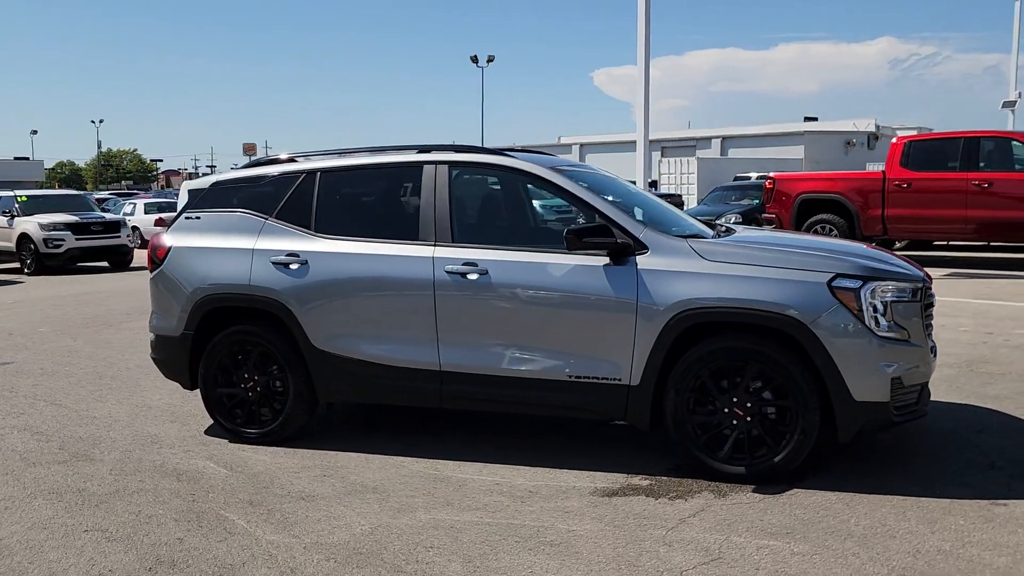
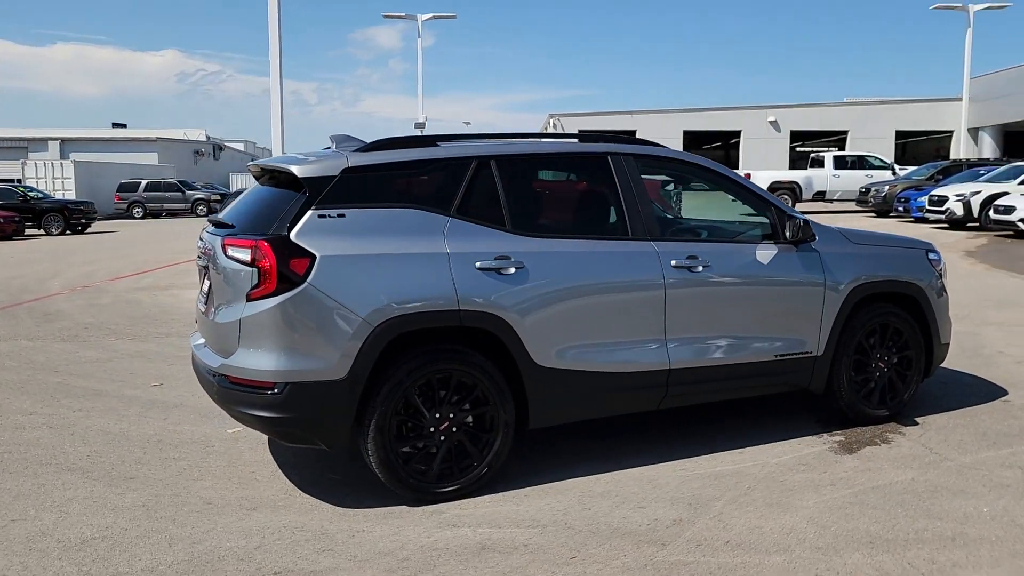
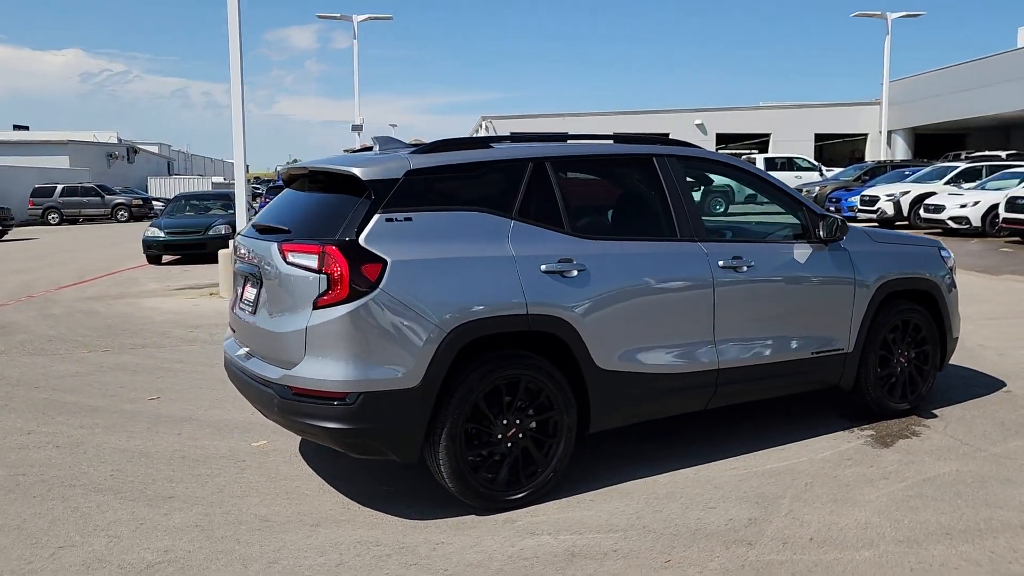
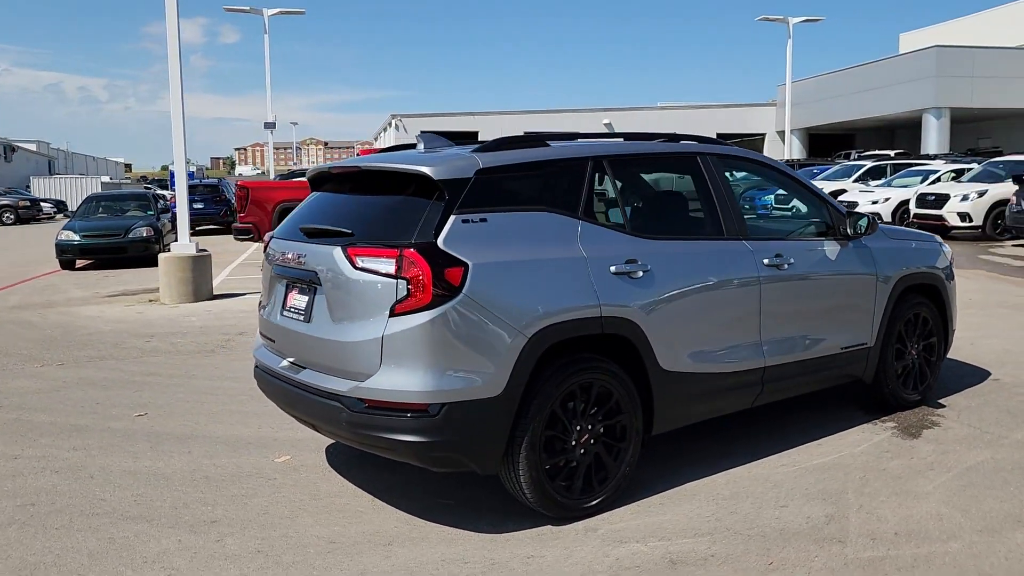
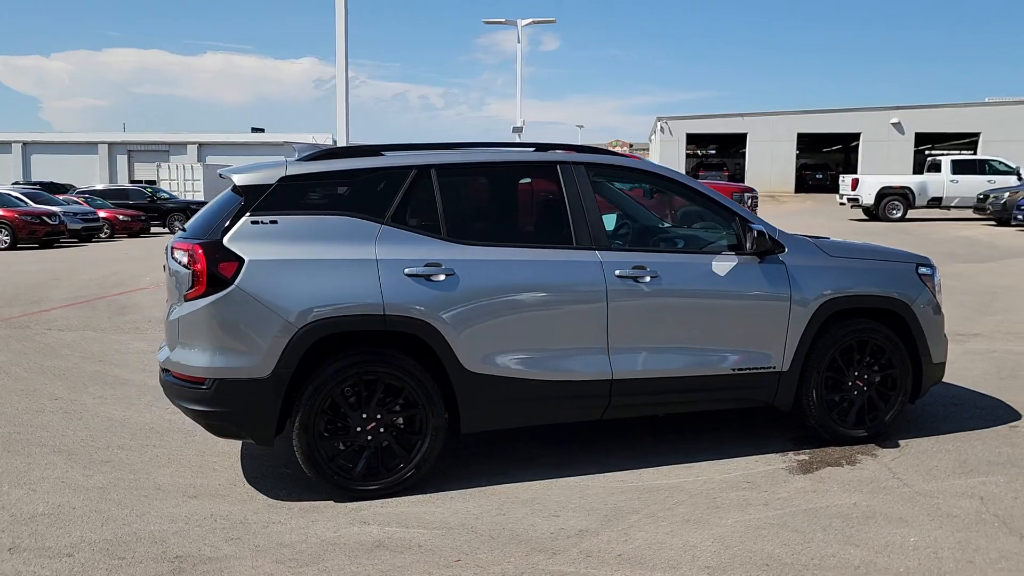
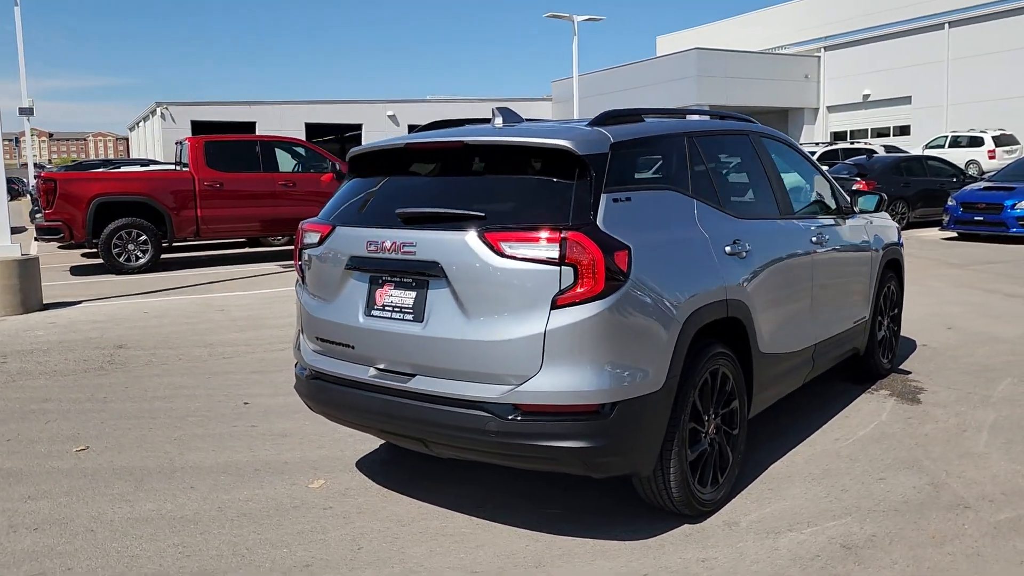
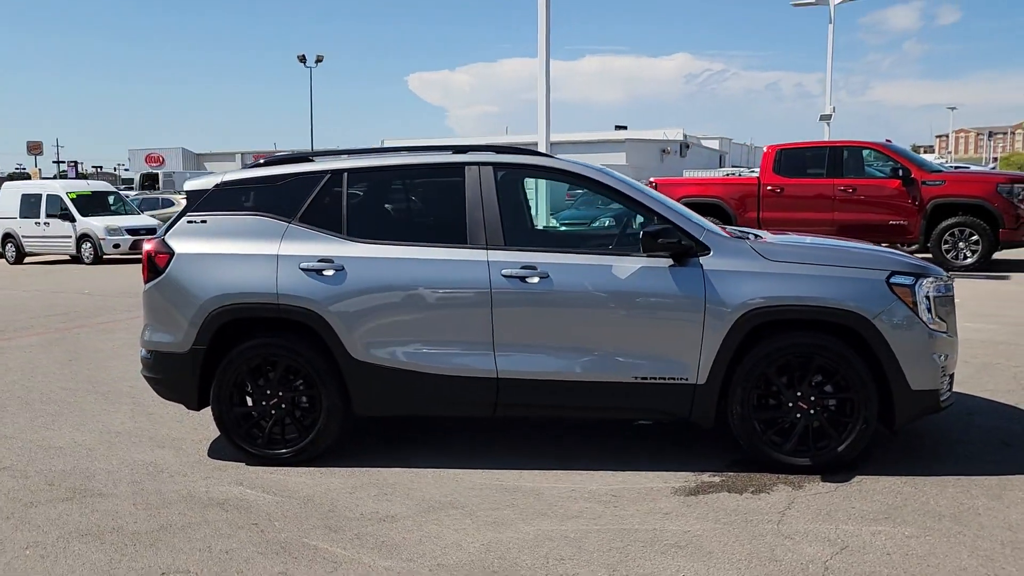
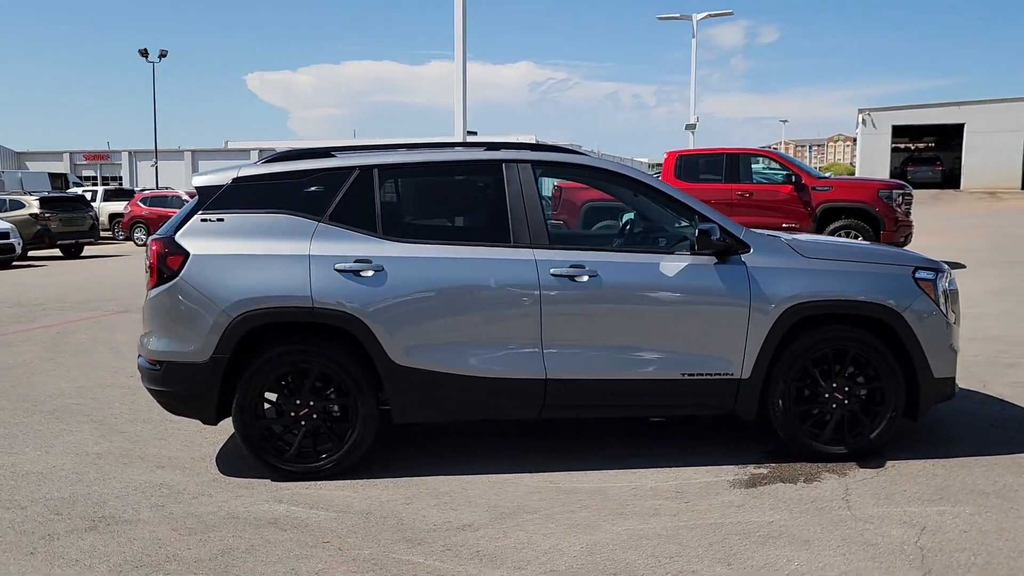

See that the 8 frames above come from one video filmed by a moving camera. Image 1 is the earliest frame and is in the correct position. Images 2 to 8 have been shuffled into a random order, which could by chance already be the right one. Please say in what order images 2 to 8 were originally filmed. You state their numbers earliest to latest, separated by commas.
7, 8, 5, 2, 3, 4, 6
